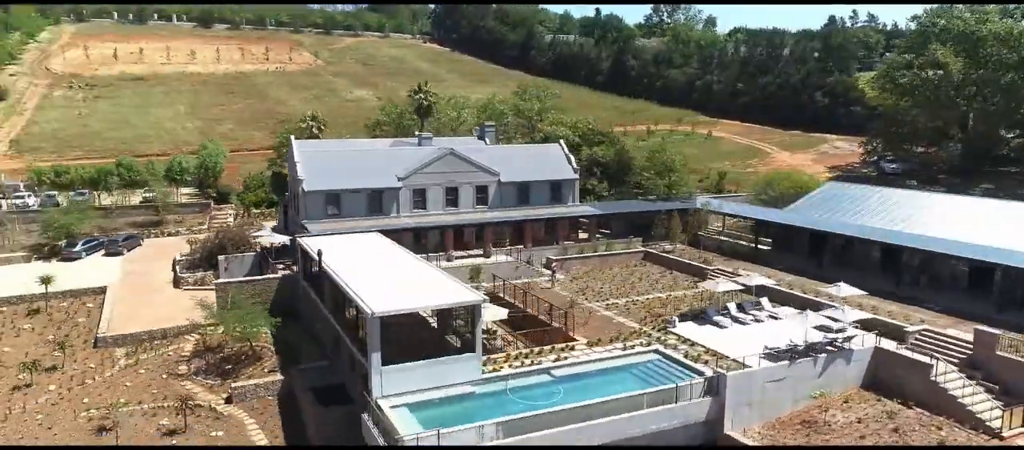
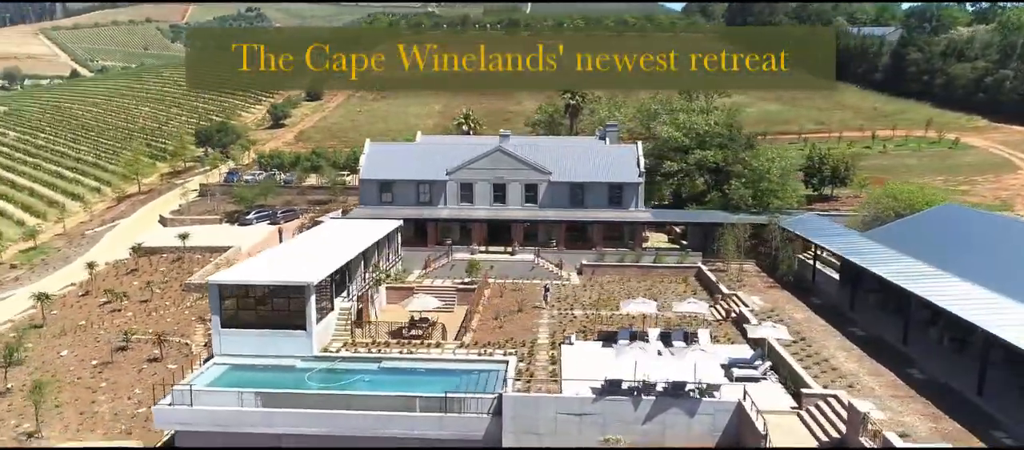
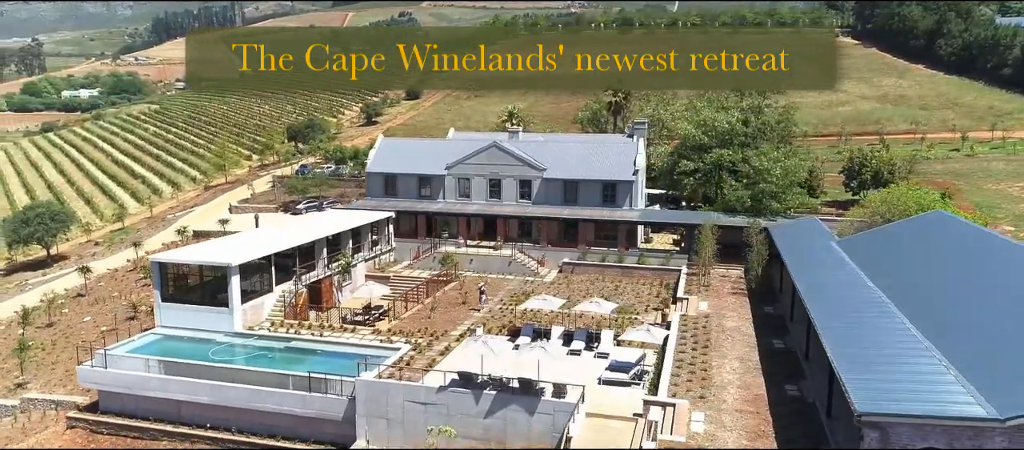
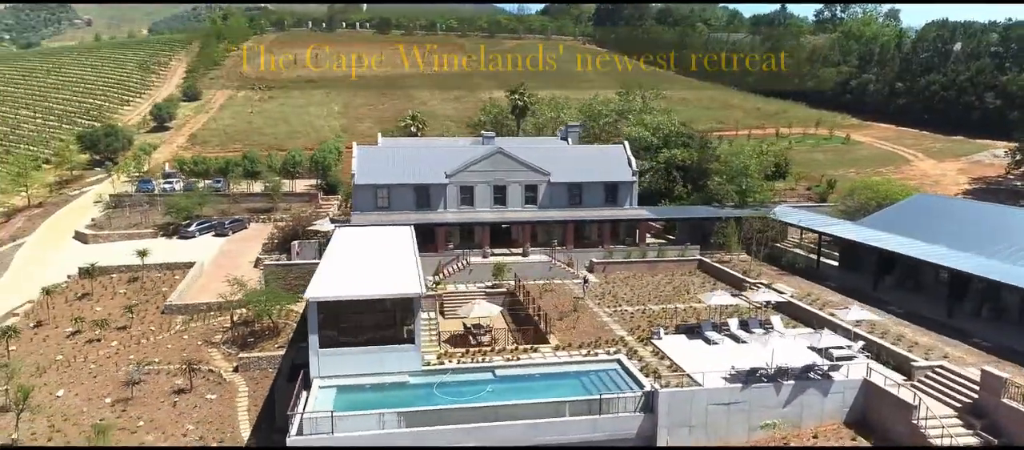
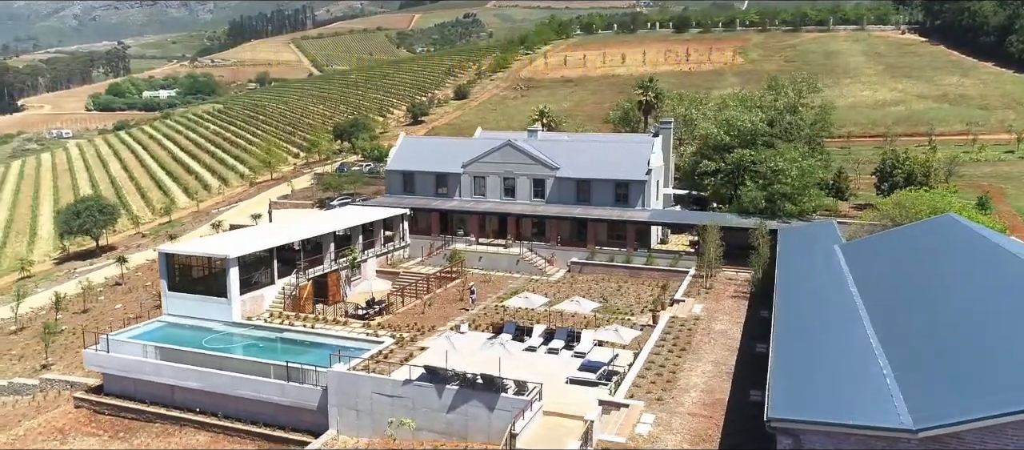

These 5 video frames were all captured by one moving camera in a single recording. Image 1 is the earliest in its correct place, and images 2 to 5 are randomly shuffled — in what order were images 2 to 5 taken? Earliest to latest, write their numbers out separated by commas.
4, 2, 3, 5
